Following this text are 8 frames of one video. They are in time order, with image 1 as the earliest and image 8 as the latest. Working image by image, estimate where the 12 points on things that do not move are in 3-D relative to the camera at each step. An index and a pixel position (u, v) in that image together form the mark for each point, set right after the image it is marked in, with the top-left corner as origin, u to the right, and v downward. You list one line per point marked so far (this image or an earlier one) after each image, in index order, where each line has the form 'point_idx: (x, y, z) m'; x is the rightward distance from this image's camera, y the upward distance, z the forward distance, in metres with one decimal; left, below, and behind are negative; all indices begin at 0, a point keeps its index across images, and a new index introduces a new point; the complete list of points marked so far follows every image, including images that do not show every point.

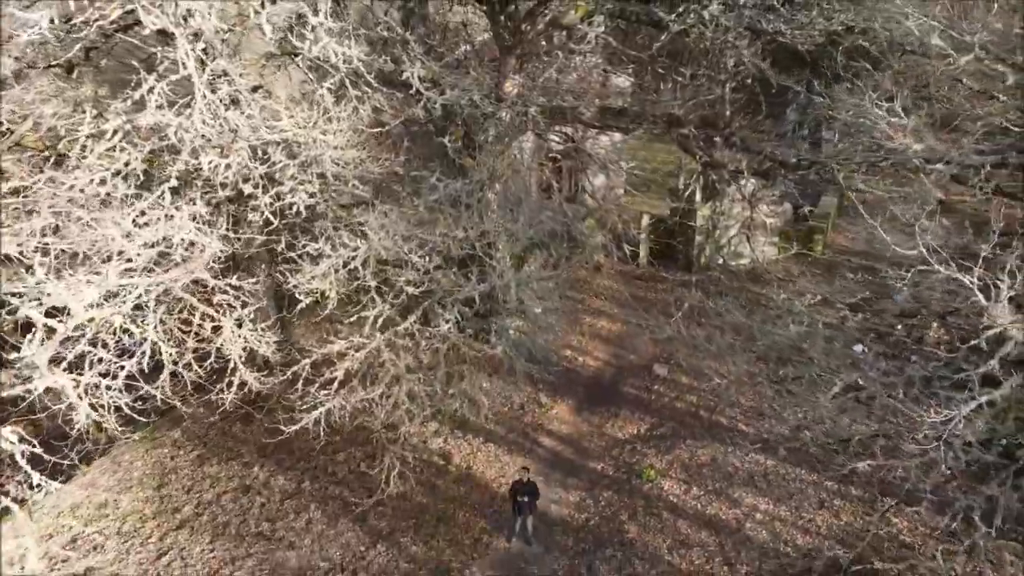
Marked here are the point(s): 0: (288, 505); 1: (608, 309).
0: (-2.1, -2.1, +7.4) m
1: (+1.3, -0.3, +10.3) m
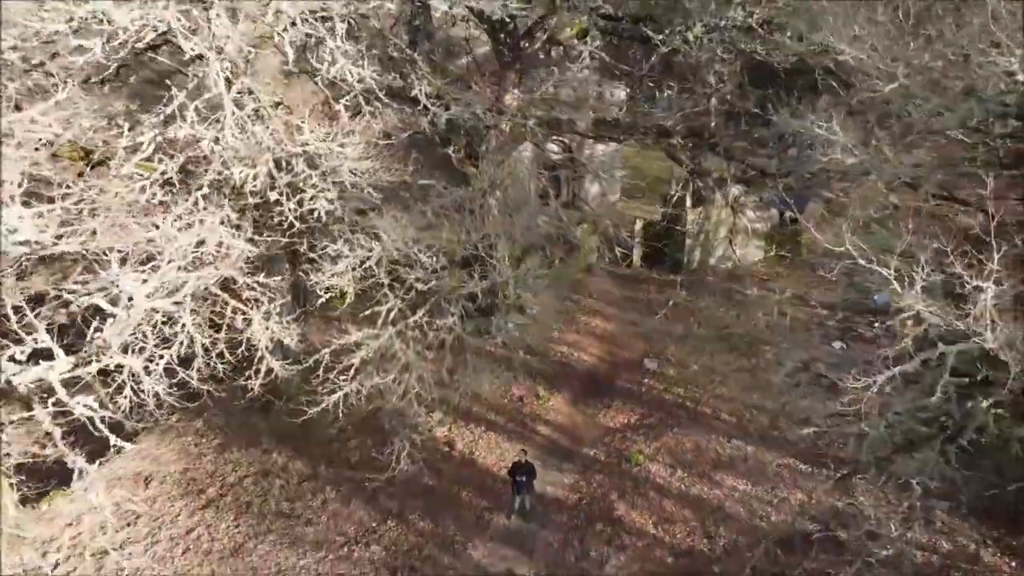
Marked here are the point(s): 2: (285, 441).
0: (-2.1, -2.0, +8.0) m
1: (+1.3, -0.3, +11.0) m
2: (-2.5, -1.7, +8.5) m
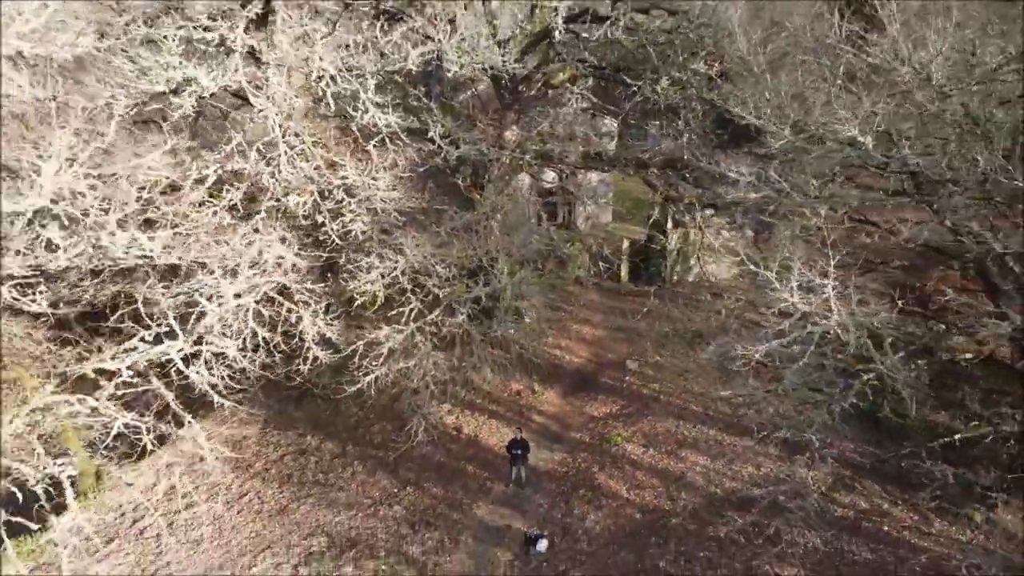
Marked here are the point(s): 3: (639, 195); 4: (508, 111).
0: (-2.1, -2.1, +9.6) m
1: (+1.3, -0.5, +12.6) m
2: (-2.5, -1.8, +10.2) m
3: (+2.4, +1.8, +15.1) m
4: (-0.1, +2.4, +10.3) m
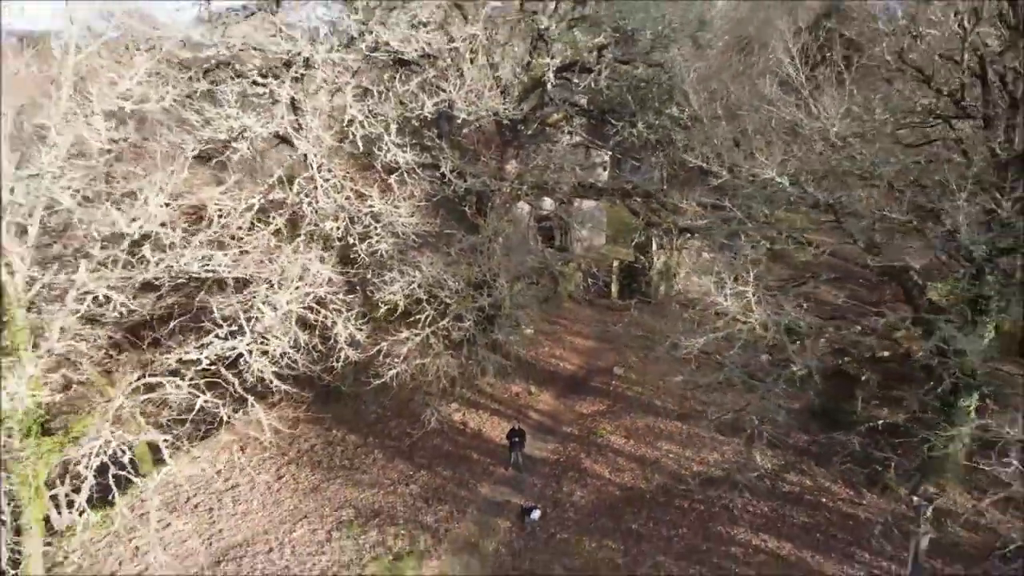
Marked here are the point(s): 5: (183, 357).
0: (-2.2, -2.3, +11.2) m
1: (+1.3, -0.7, +14.2) m
2: (-2.5, -2.0, +11.7) m
3: (+2.4, +1.4, +16.8) m
4: (-0.1, +2.2, +12.0) m
5: (-3.5, -0.7, +8.6) m
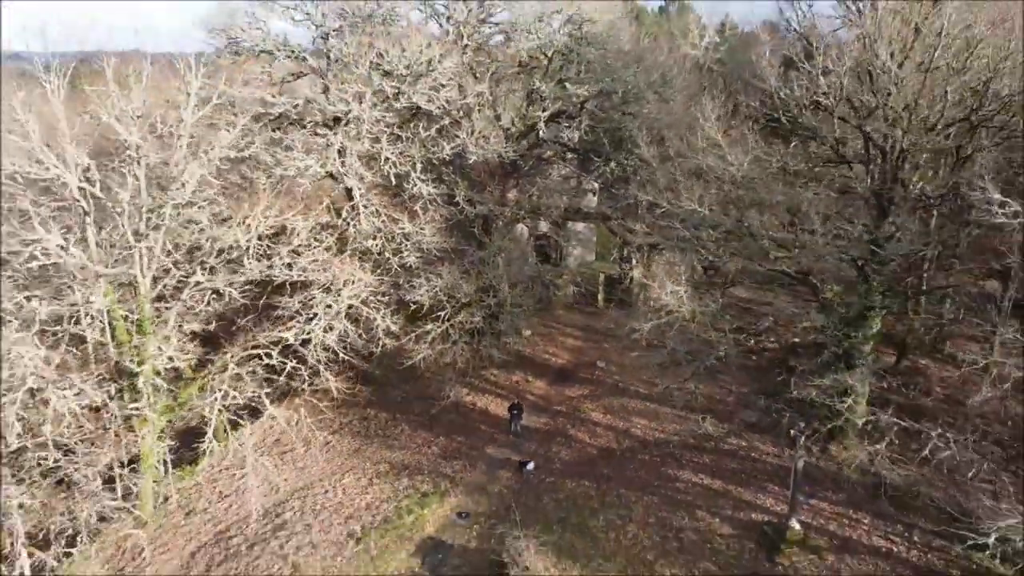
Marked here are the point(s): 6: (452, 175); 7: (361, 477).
0: (-2.2, -2.4, +14.0) m
1: (+1.3, -0.9, +17.1) m
2: (-2.5, -2.1, +14.5) m
3: (+2.4, +1.2, +19.7) m
4: (-0.1, +2.1, +14.9) m
5: (-3.5, -0.7, +11.5) m
6: (-1.1, +2.0, +14.3) m
7: (-2.3, -2.9, +12.3) m
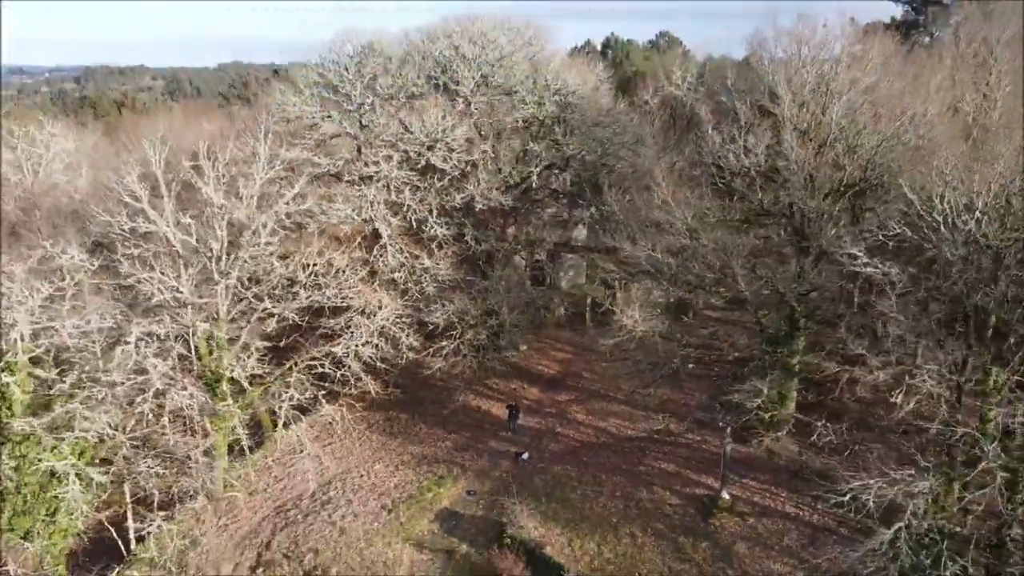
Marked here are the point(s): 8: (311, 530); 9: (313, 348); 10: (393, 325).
0: (-2.2, -2.9, +17.0) m
1: (+1.3, -1.4, +20.1) m
2: (-2.5, -2.6, +17.6) m
3: (+2.4, +0.6, +22.8) m
4: (-0.1, +1.6, +18.0) m
5: (-3.5, -1.2, +14.5) m
6: (-1.1, +1.5, +17.4) m
7: (-2.4, -3.4, +15.3) m
8: (-3.4, -4.1, +13.4) m
9: (-3.8, -1.1, +15.1) m
10: (-2.4, -0.8, +15.8) m
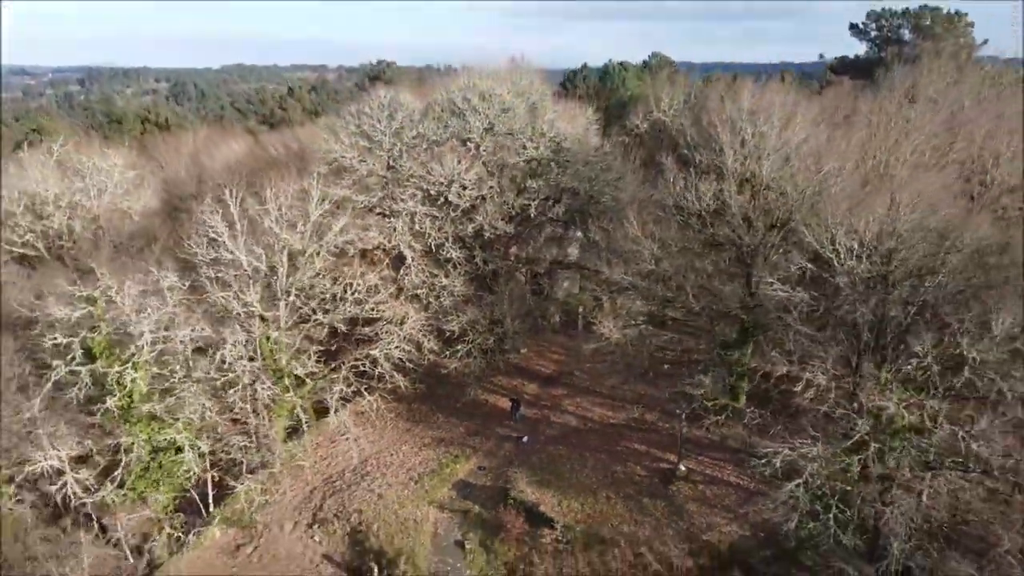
0: (-2.1, -3.2, +20.5) m
1: (+1.3, -1.8, +23.6) m
2: (-2.5, -2.9, +21.1) m
3: (+2.5, +0.3, +26.3) m
4: (0.0, +1.2, +21.5) m
5: (-3.4, -1.5, +18.0) m
6: (-1.0, +1.2, +20.9) m
7: (-2.3, -3.7, +18.8) m
8: (-3.3, -4.4, +16.9) m
9: (-3.7, -1.5, +18.6) m
10: (-2.3, -1.1, +19.3) m
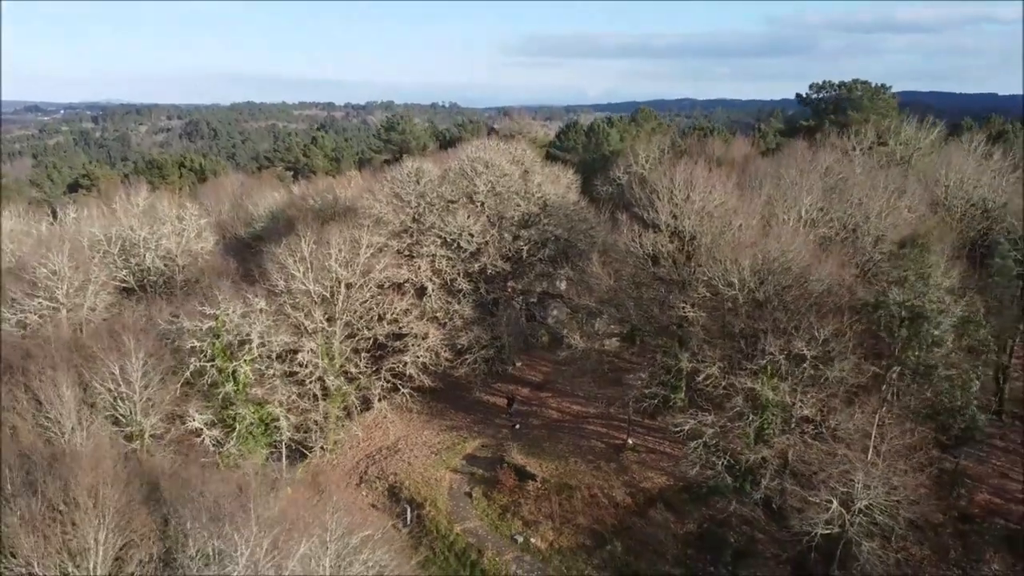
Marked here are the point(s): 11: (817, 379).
0: (-2.3, -4.0, +26.6) m
1: (+1.2, -2.7, +29.8) m
2: (-2.6, -3.8, +27.2) m
3: (+2.4, -0.8, +32.5) m
4: (-0.2, +0.4, +27.8) m
5: (-3.6, -2.2, +24.2) m
6: (-1.2, +0.4, +27.2) m
7: (-2.5, -4.5, +24.9) m
8: (-3.5, -5.1, +22.9) m
9: (-3.8, -2.2, +24.8) m
10: (-2.4, -1.9, +25.5) m
11: (+7.1, -2.1, +18.4) m
